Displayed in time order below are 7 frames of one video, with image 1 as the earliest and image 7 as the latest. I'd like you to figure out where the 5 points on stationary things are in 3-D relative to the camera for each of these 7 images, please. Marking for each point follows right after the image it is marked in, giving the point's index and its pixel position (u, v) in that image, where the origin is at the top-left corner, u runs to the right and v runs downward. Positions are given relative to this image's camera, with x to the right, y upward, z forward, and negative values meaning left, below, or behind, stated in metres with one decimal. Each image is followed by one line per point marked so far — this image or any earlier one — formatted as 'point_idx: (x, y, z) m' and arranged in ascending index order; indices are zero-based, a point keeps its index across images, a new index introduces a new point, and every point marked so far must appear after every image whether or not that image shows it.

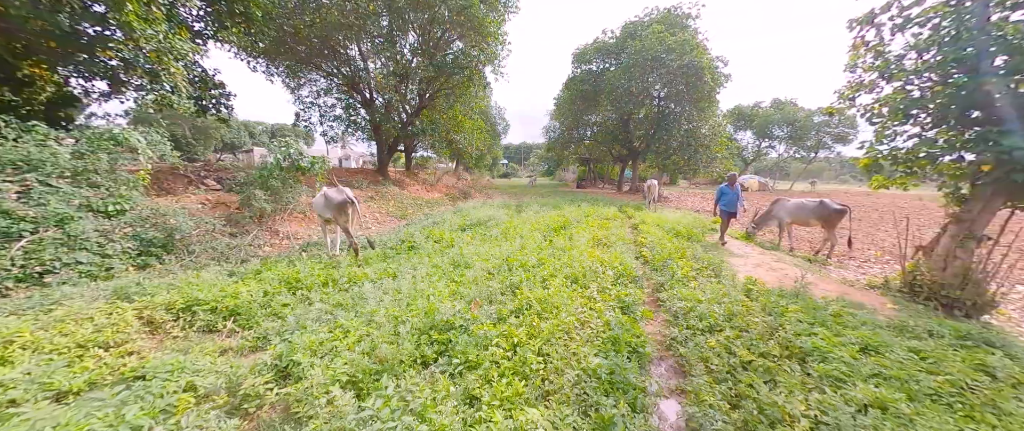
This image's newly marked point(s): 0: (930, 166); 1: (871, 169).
0: (+6.3, +0.7, +5.0) m
1: (+6.1, +0.8, +5.6) m
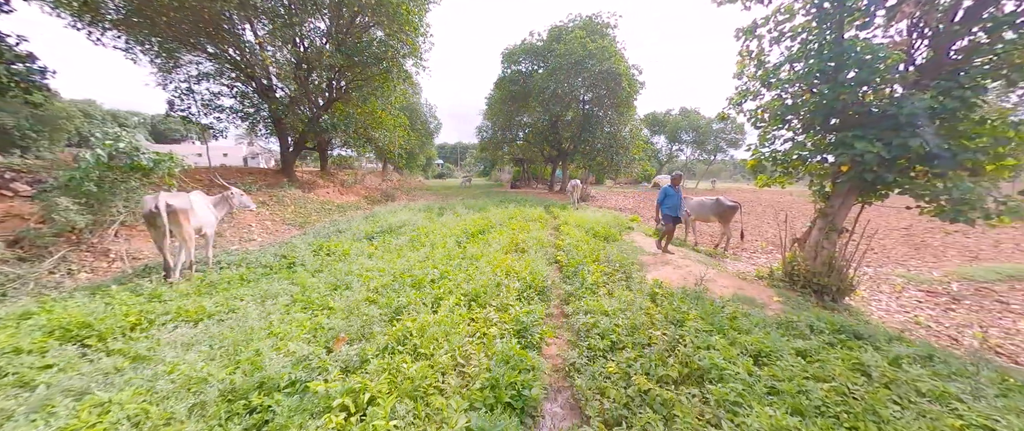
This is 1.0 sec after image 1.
0: (+4.8, +0.8, +5.6) m
1: (+4.5, +0.8, +6.1) m
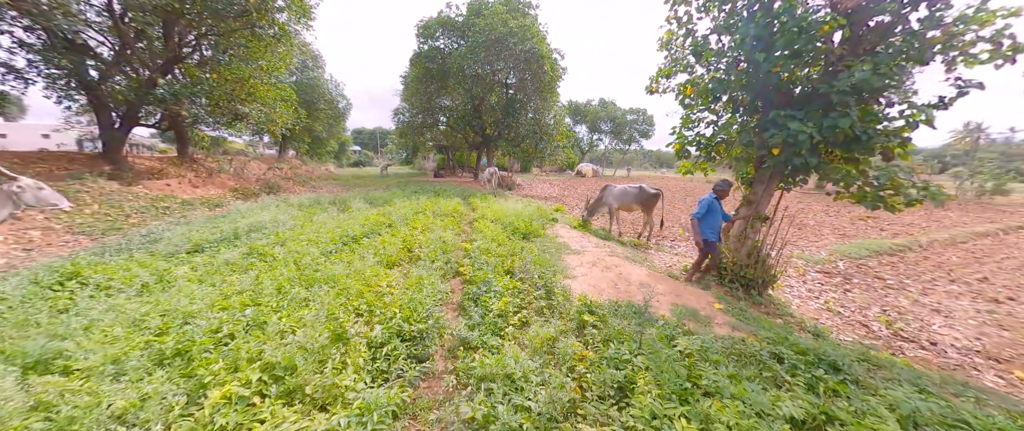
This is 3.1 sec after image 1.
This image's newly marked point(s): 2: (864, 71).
0: (+3.3, +1.0, +5.2) m
1: (+2.9, +1.0, +5.7) m
2: (+3.7, +1.5, +3.5) m
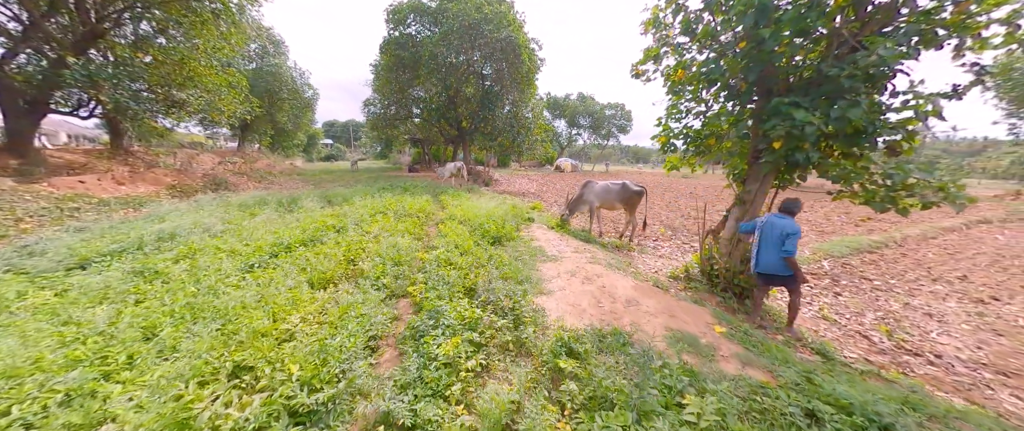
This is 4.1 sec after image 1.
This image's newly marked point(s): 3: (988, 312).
0: (+2.9, +1.0, +4.7) m
1: (+2.4, +1.0, +5.2) m
2: (+3.4, +1.5, +3.0) m
3: (+7.2, -1.5, +5.0) m
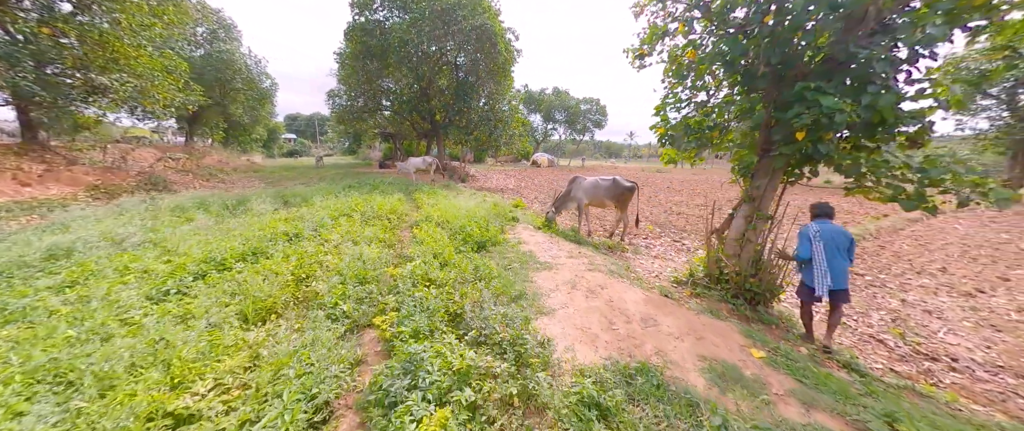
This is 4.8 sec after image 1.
0: (+2.7, +1.0, +4.3) m
1: (+2.2, +1.1, +4.7) m
2: (+3.3, +1.5, +2.6) m
3: (+7.0, -1.4, +5.0) m
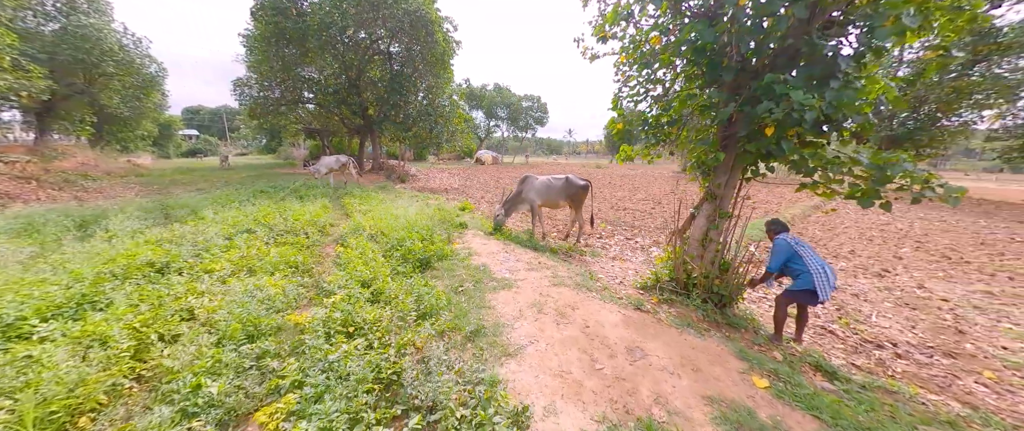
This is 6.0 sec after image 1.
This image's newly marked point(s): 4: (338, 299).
0: (+2.0, +1.0, +4.1) m
1: (+1.5, +1.1, +4.4) m
2: (+2.9, +1.5, +2.5) m
3: (+6.3, -1.2, +5.5) m
4: (-1.3, -0.6, +2.5) m
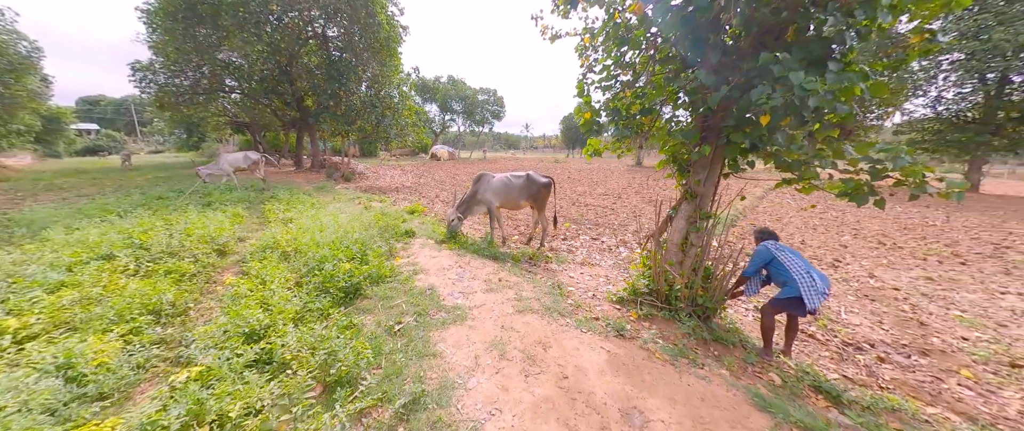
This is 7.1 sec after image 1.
0: (+1.5, +1.0, +3.6) m
1: (+0.9, +1.0, +3.9) m
2: (+2.6, +1.5, +2.2) m
3: (+5.7, -1.0, +5.6) m
4: (-1.5, -0.8, +1.6) m
